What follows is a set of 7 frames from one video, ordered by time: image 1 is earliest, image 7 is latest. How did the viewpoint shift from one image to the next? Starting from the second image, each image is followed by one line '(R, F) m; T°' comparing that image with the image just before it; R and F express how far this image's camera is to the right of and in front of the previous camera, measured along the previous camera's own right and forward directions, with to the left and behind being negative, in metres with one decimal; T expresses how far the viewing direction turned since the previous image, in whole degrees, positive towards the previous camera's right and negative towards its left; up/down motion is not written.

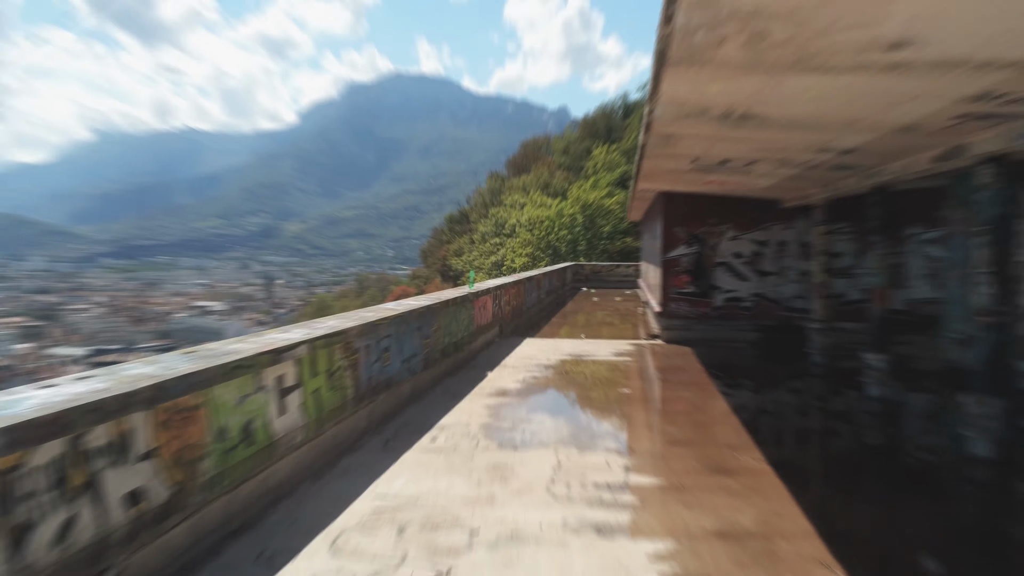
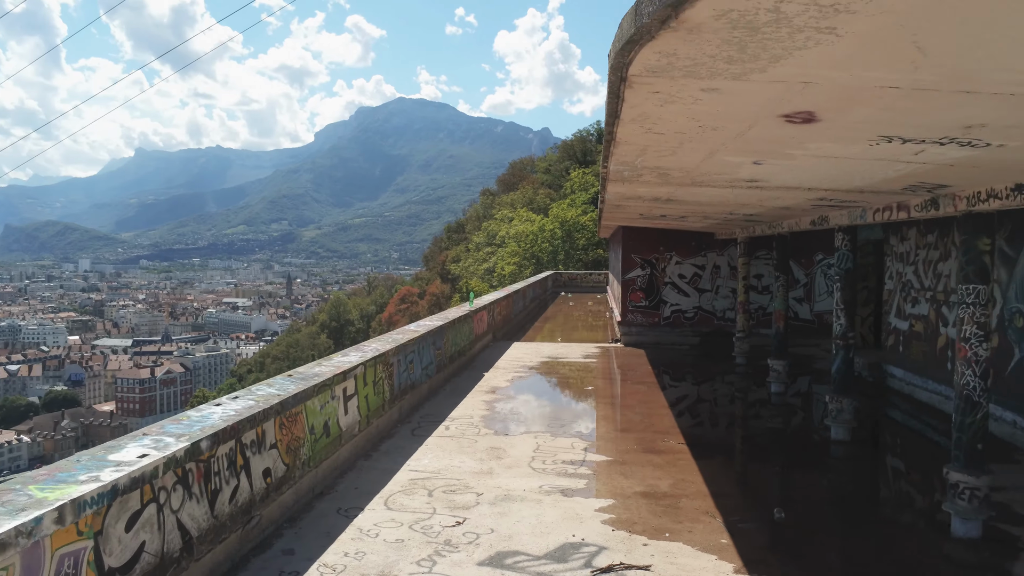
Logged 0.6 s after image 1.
(-0.1, -2.4) m; +2°
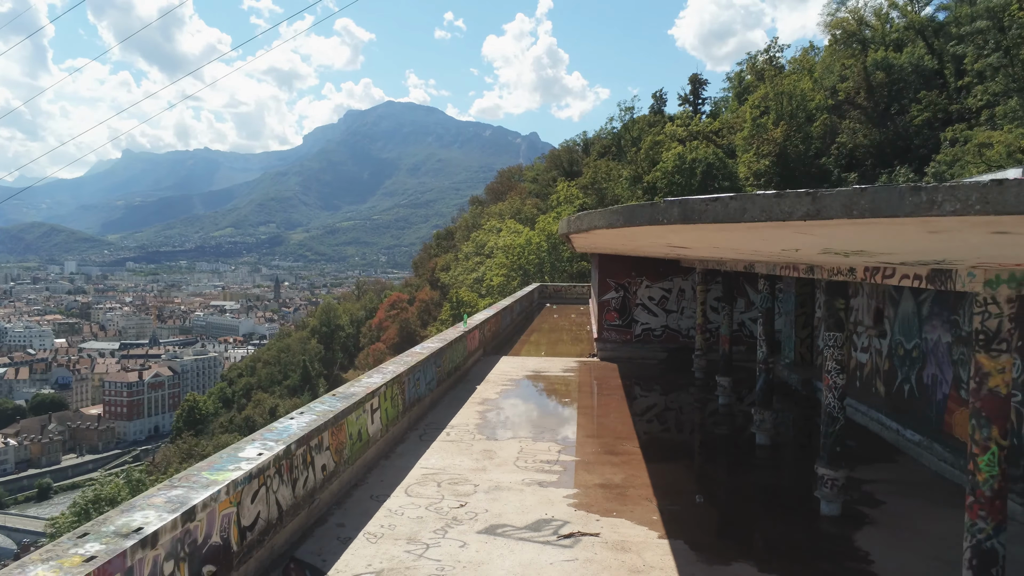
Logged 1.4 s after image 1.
(0.0, -2.4) m; +1°
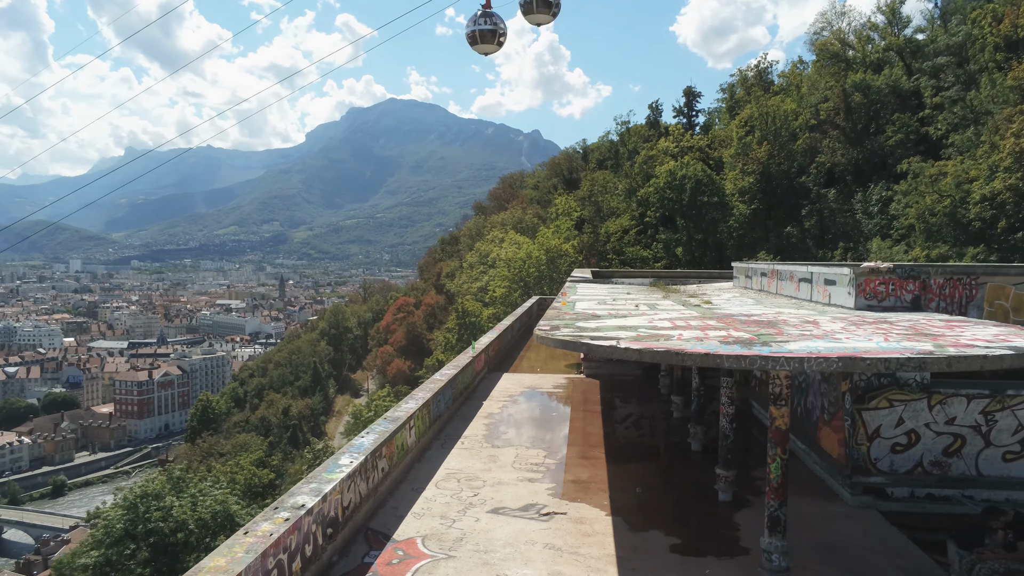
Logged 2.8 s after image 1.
(+0.1, -4.2) m; 0°
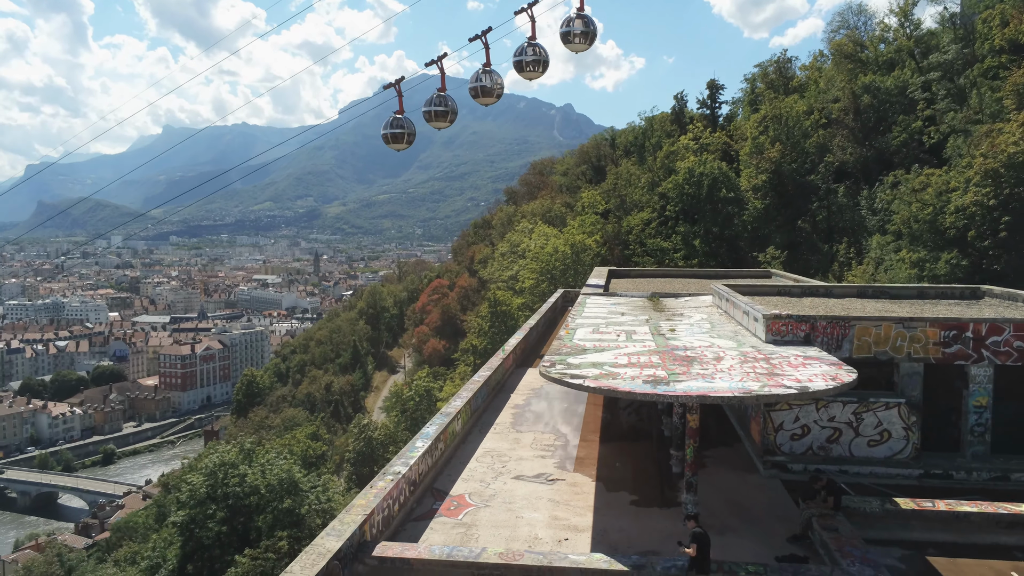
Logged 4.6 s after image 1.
(-1.9, +7.8) m; -3°
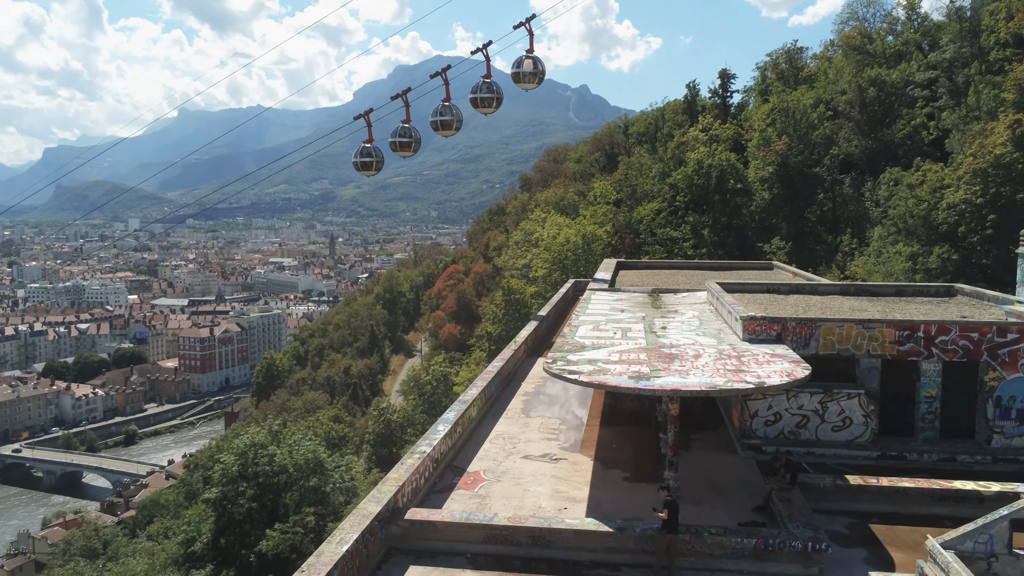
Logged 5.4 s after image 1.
(+0.2, -2.8) m; -1°
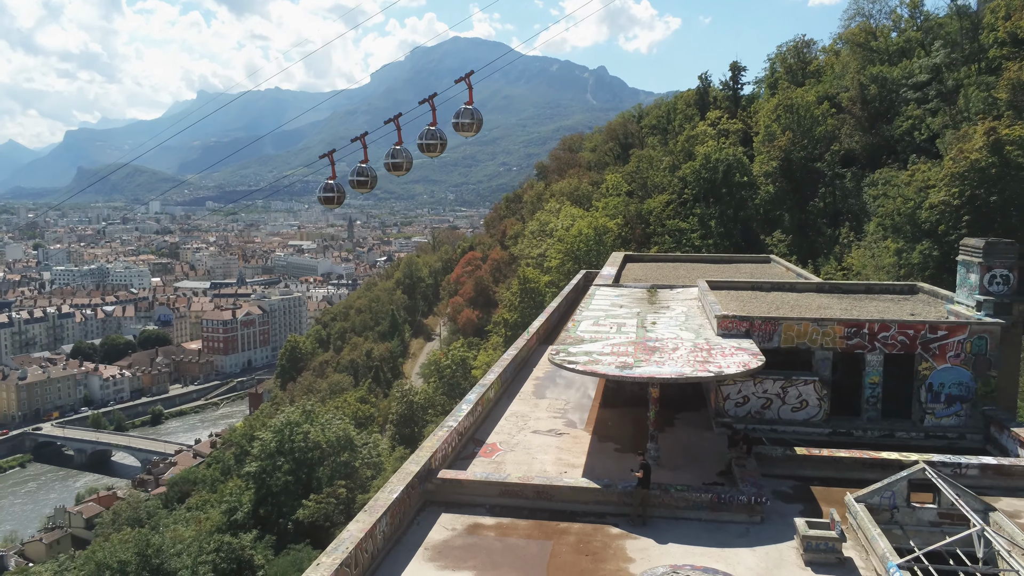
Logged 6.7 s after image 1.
(+0.3, -4.3) m; -2°
